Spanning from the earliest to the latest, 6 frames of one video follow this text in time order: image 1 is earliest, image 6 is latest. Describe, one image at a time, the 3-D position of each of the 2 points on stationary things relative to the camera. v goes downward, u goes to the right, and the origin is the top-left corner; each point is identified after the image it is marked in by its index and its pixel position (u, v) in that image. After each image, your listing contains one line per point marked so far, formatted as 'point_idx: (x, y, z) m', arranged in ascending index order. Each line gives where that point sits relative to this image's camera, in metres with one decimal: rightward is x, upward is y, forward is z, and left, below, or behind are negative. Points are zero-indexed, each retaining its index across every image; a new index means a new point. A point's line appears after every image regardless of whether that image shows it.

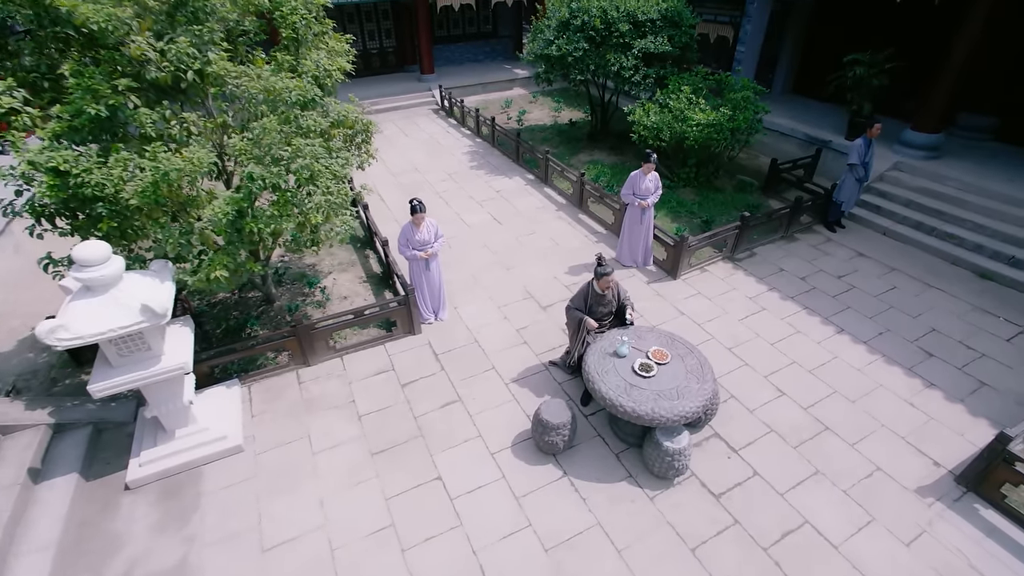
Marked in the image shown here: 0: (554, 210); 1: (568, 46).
0: (+0.9, +1.6, +9.7) m
1: (+1.2, +5.1, +9.8) m
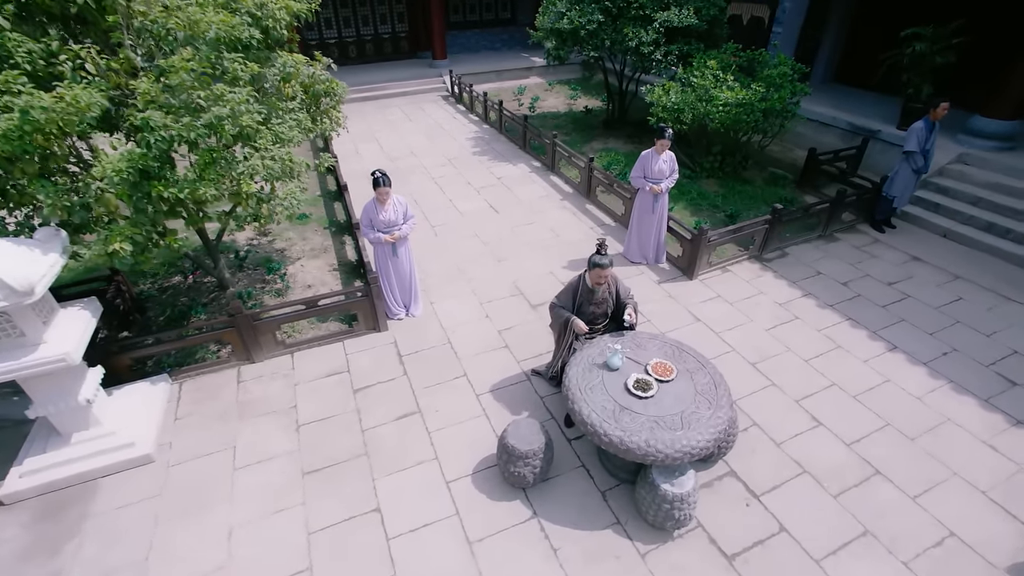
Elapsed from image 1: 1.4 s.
0: (+0.9, +1.6, +8.7) m
1: (+1.3, +5.1, +8.8) m
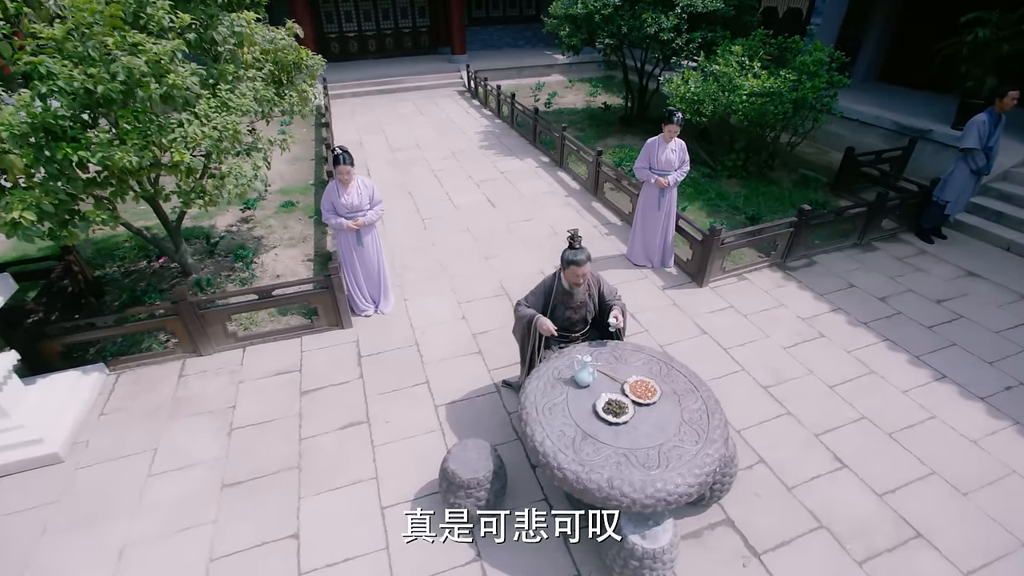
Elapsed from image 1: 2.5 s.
0: (+0.9, +1.6, +8.0) m
1: (+1.5, +5.0, +8.2) m
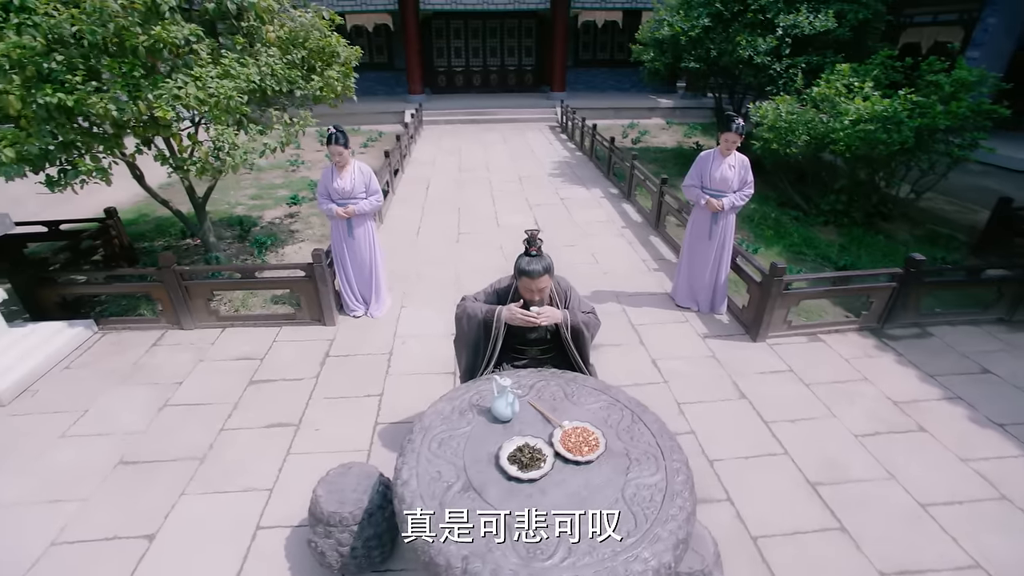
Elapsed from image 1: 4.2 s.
0: (+1.6, +0.9, +7.2) m
1: (+2.7, +4.2, +7.5) m
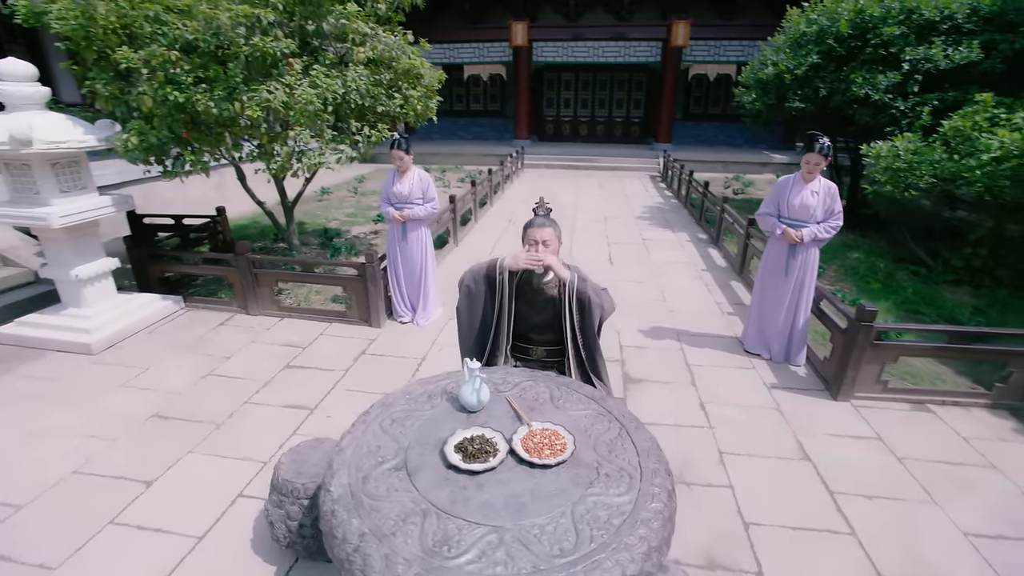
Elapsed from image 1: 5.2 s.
0: (+2.6, +0.3, +6.6) m
1: (+4.1, +3.3, +7.0) m
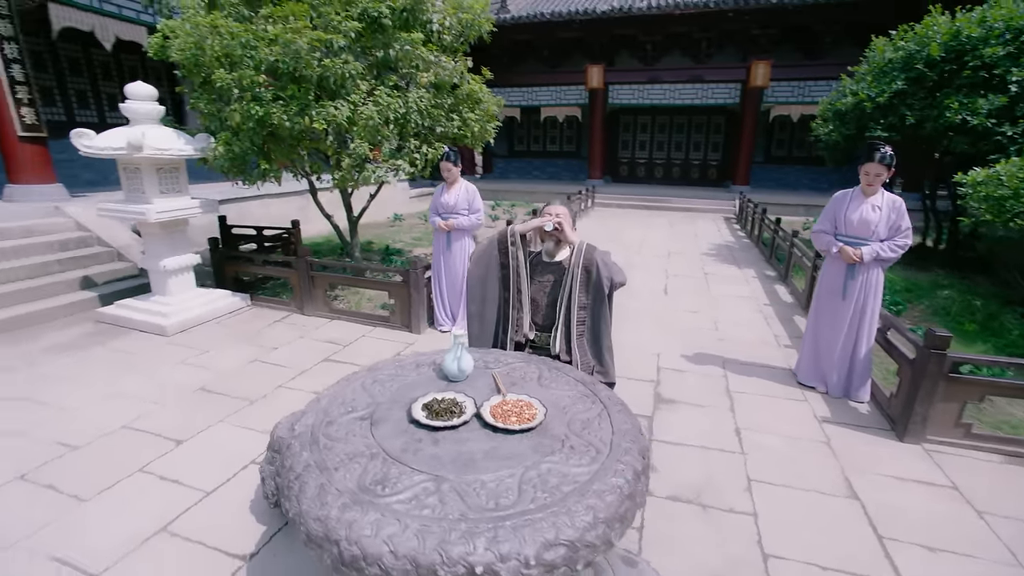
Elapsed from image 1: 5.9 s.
0: (+3.2, -0.2, +6.1) m
1: (+5.0, +2.7, +6.5) m
